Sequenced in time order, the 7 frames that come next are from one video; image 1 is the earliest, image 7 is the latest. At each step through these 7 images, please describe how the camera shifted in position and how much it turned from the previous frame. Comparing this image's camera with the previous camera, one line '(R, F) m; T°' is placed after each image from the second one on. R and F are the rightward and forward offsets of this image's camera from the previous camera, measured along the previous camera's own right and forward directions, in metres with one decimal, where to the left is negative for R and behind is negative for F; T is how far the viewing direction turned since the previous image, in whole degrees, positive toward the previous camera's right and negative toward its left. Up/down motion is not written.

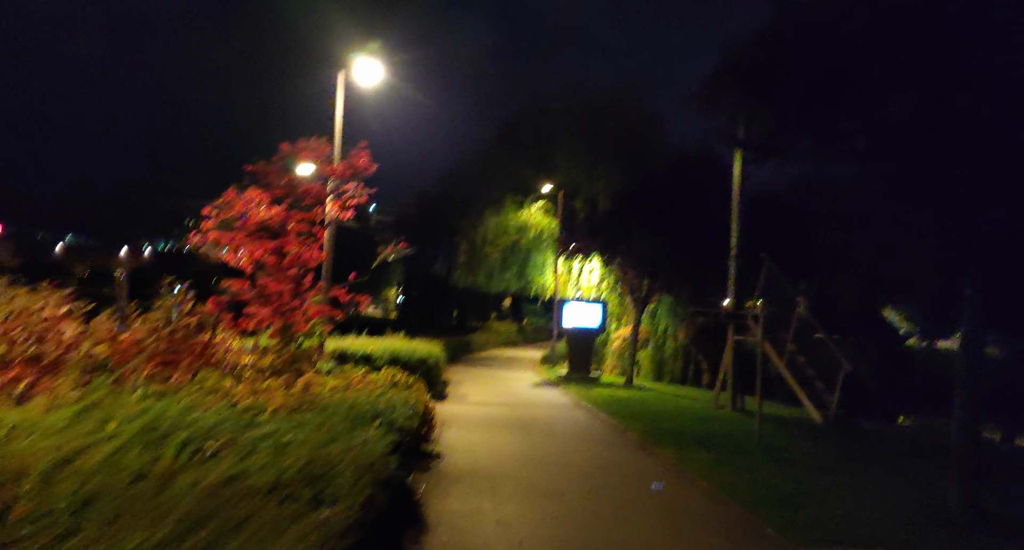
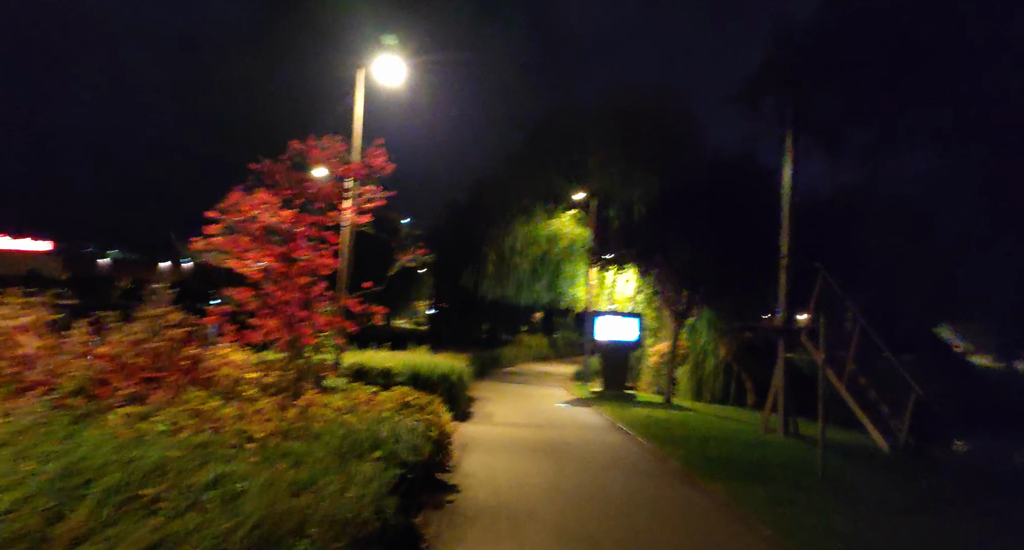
(+0.1, +1.1) m; -2°
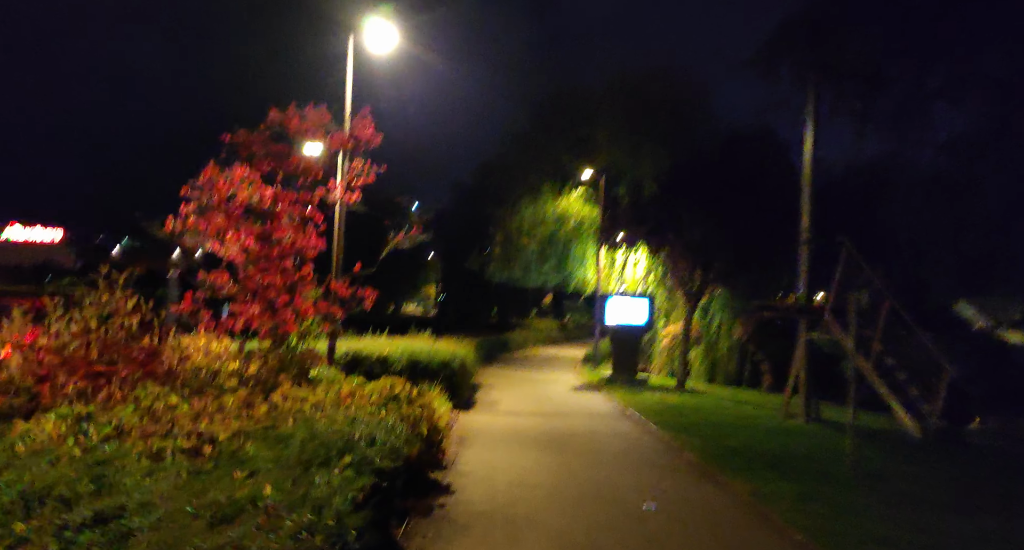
(+0.1, +0.9) m; -1°
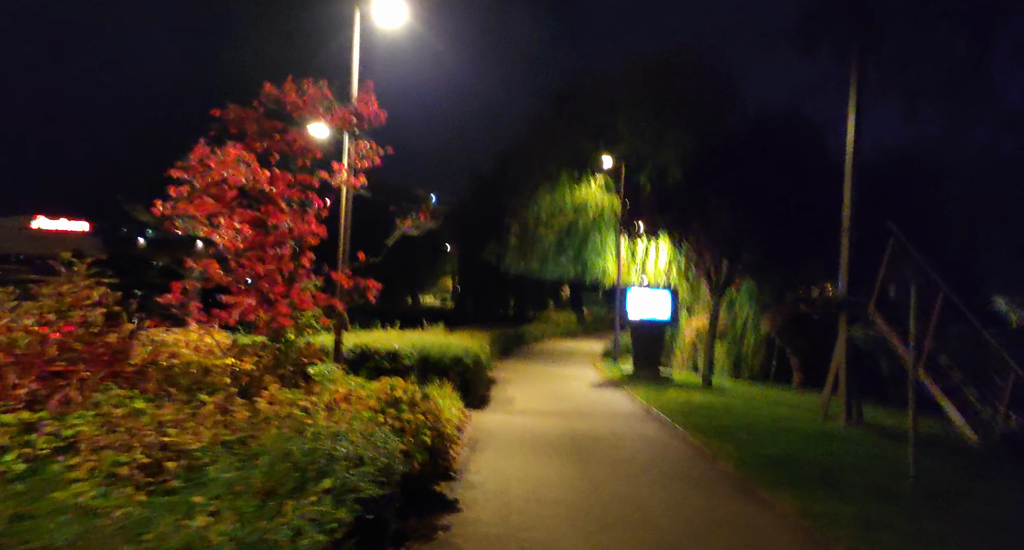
(0.0, +0.9) m; -1°
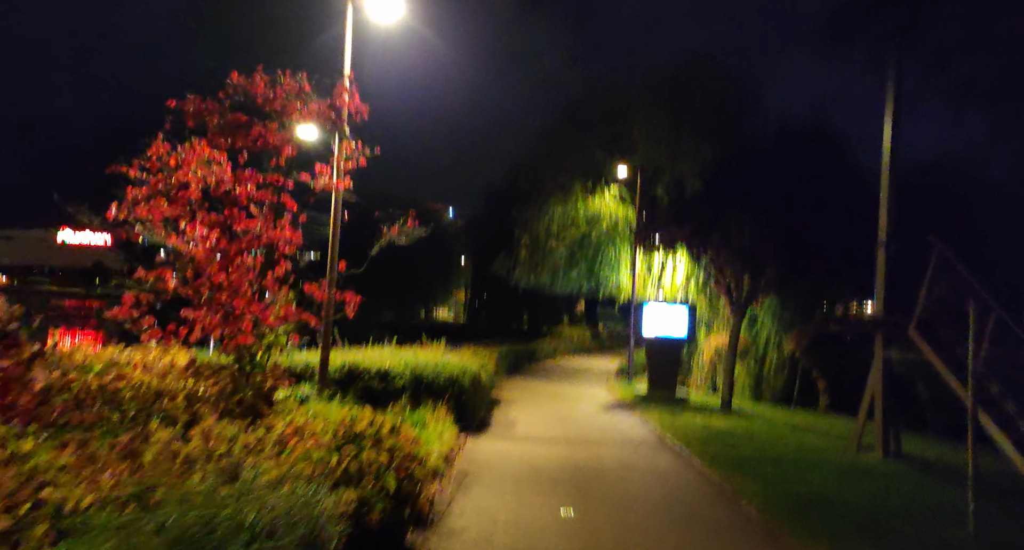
(+0.3, +1.1) m; -1°
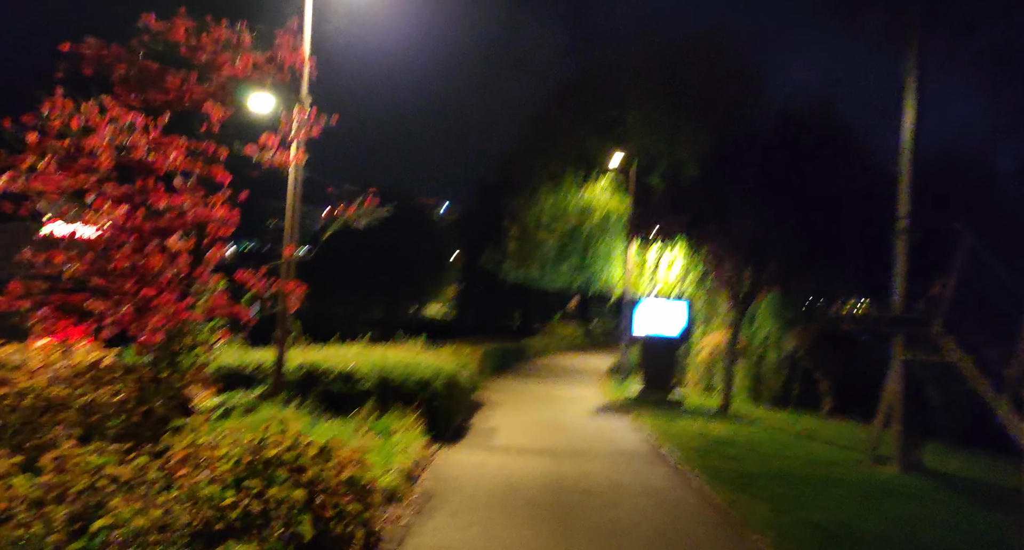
(+0.2, +1.3) m; 0°
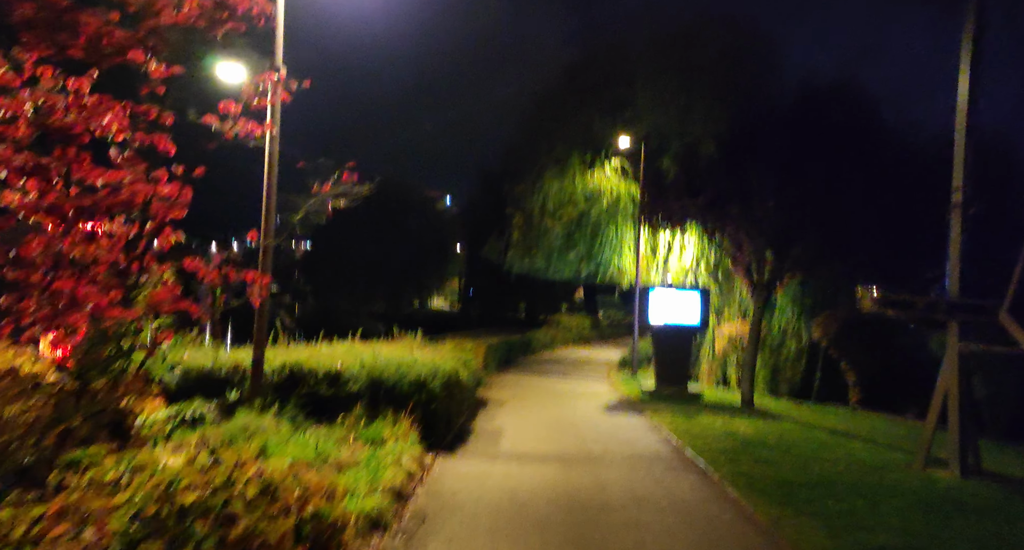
(0.0, +1.2) m; 0°
